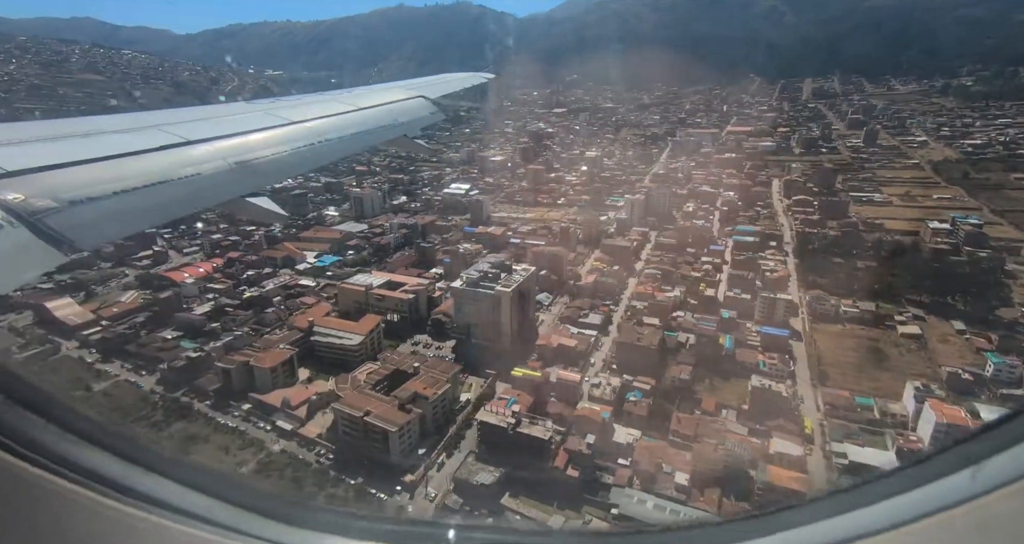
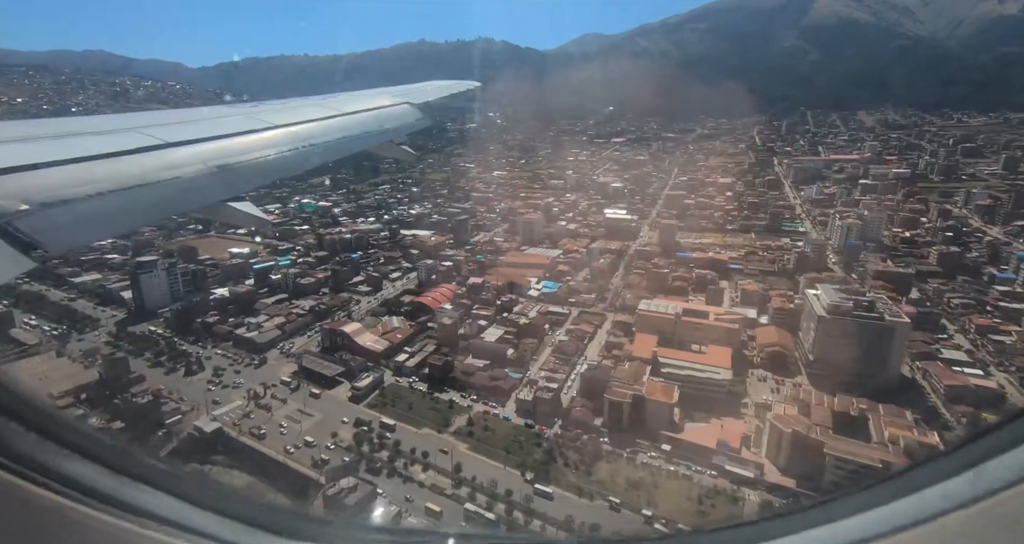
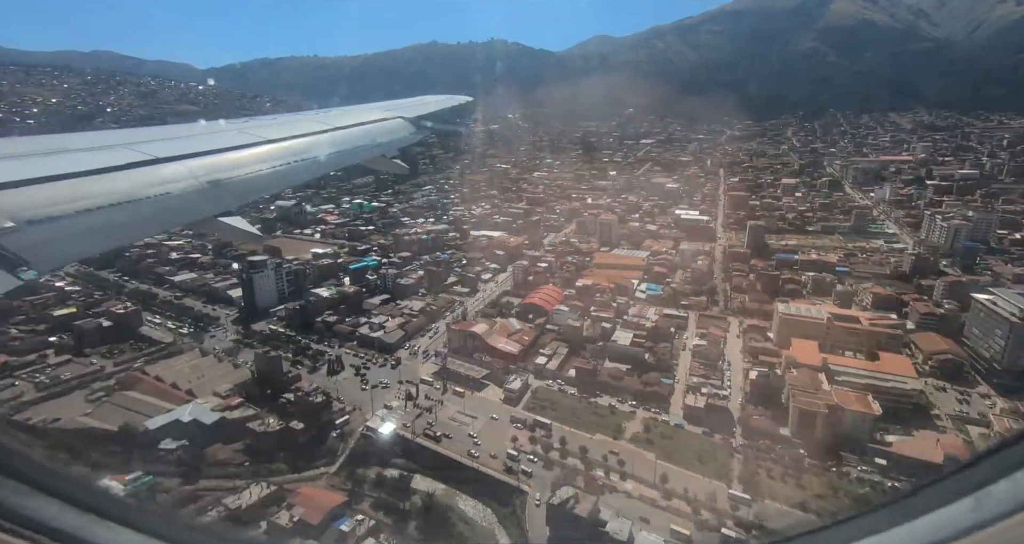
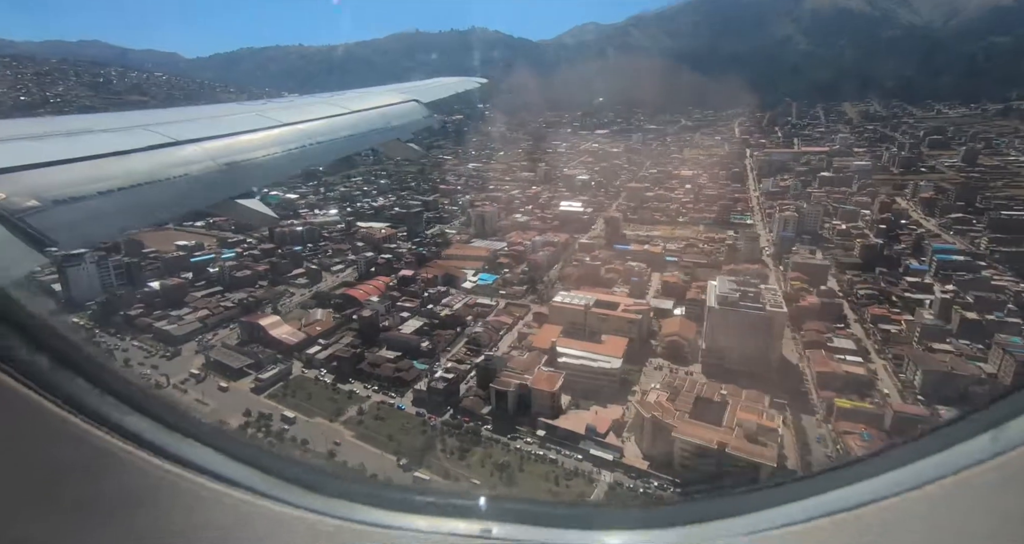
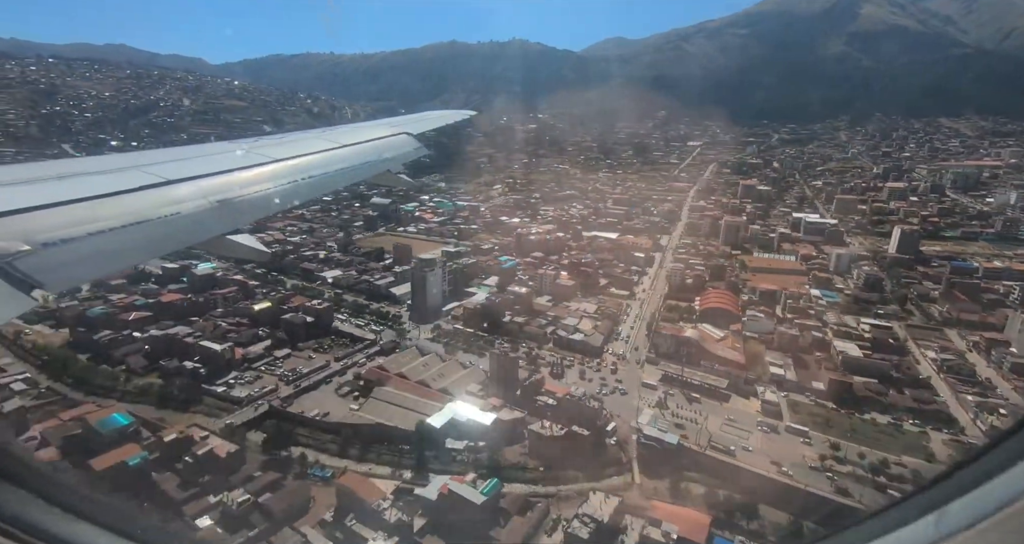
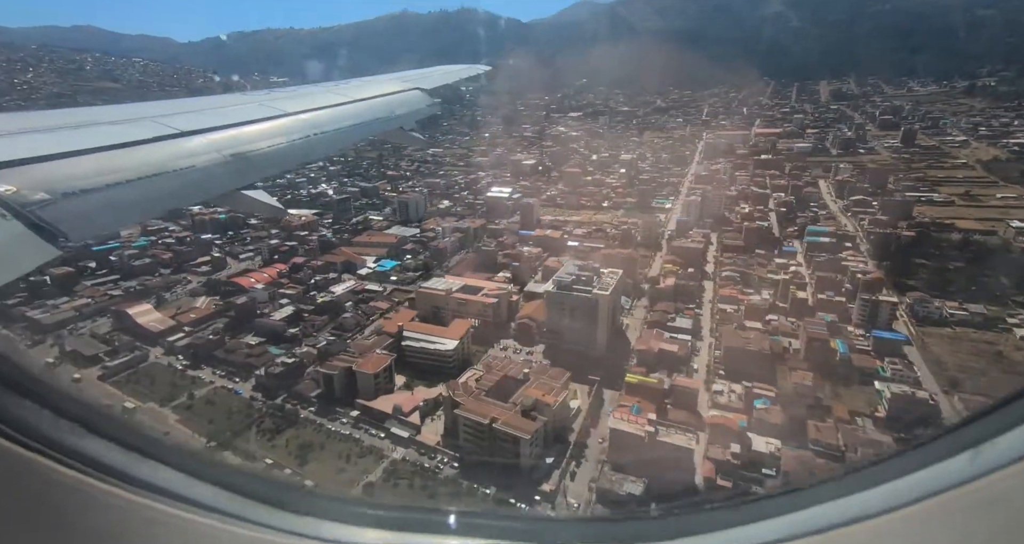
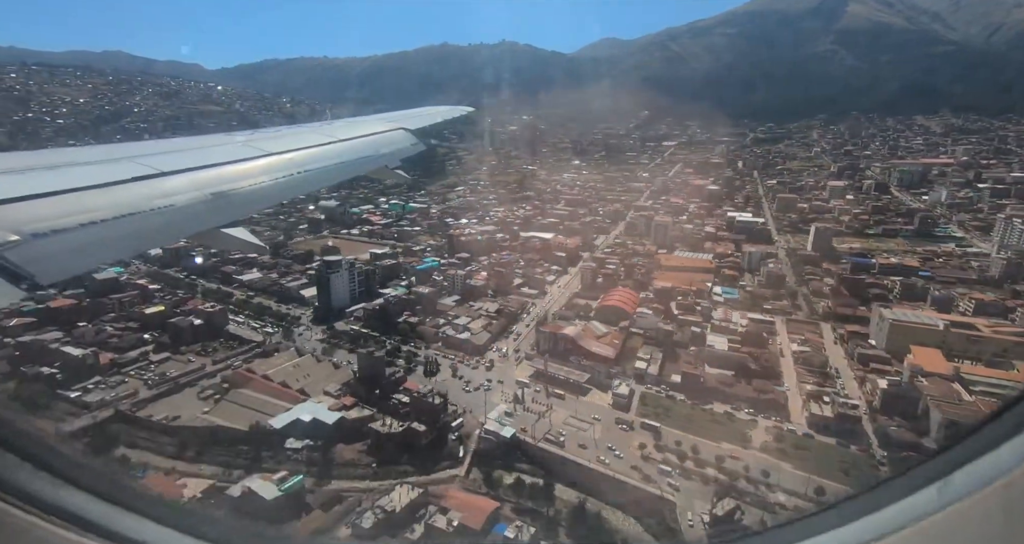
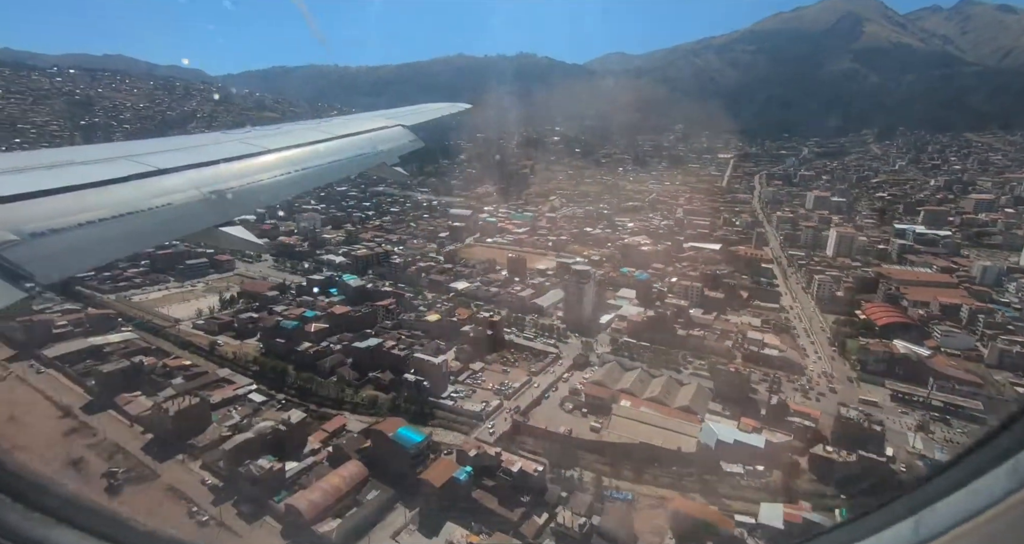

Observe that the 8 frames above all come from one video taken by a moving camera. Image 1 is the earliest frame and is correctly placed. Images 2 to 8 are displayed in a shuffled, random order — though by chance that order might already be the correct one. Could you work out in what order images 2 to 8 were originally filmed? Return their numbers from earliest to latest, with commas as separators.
6, 4, 2, 3, 7, 5, 8
